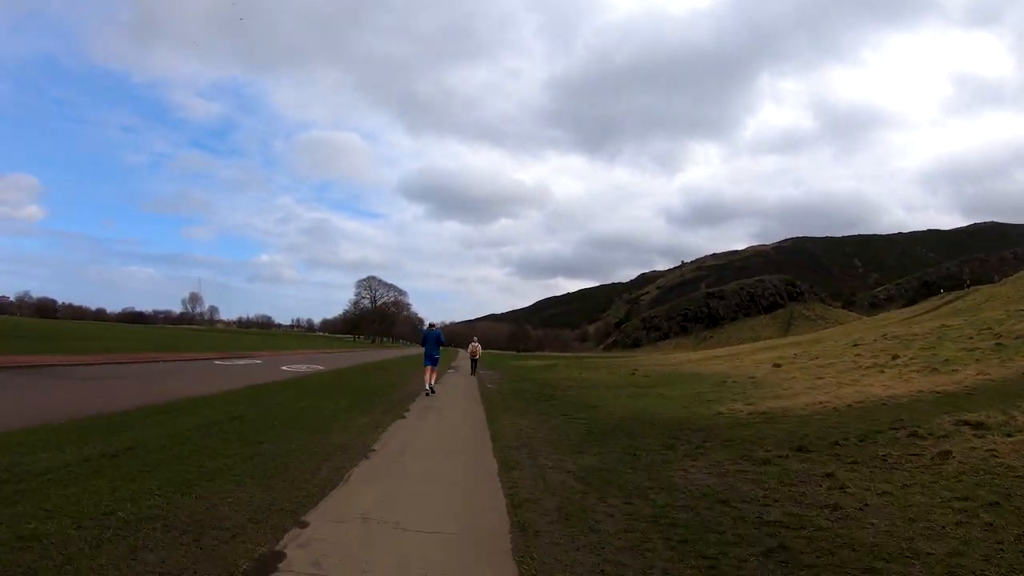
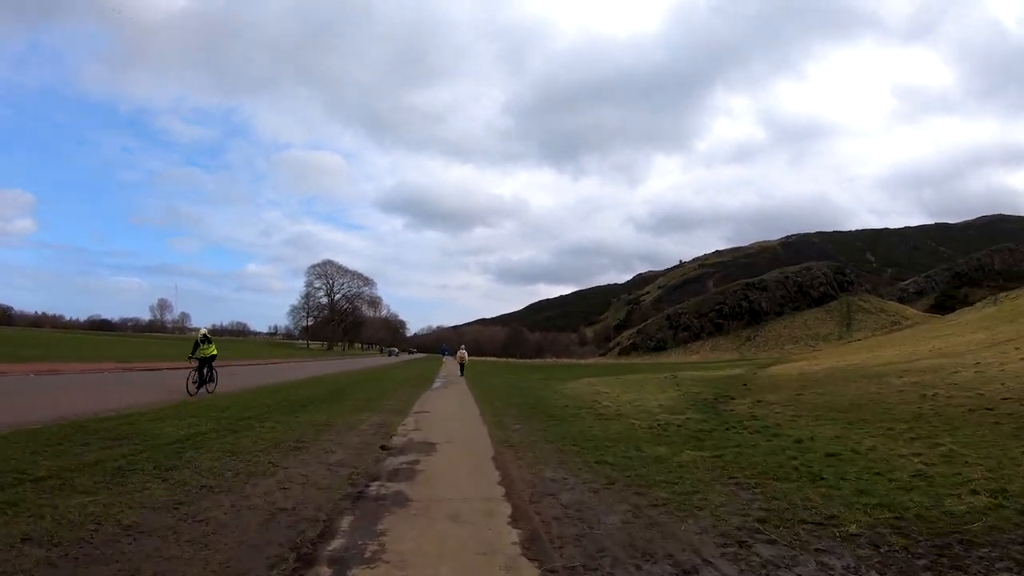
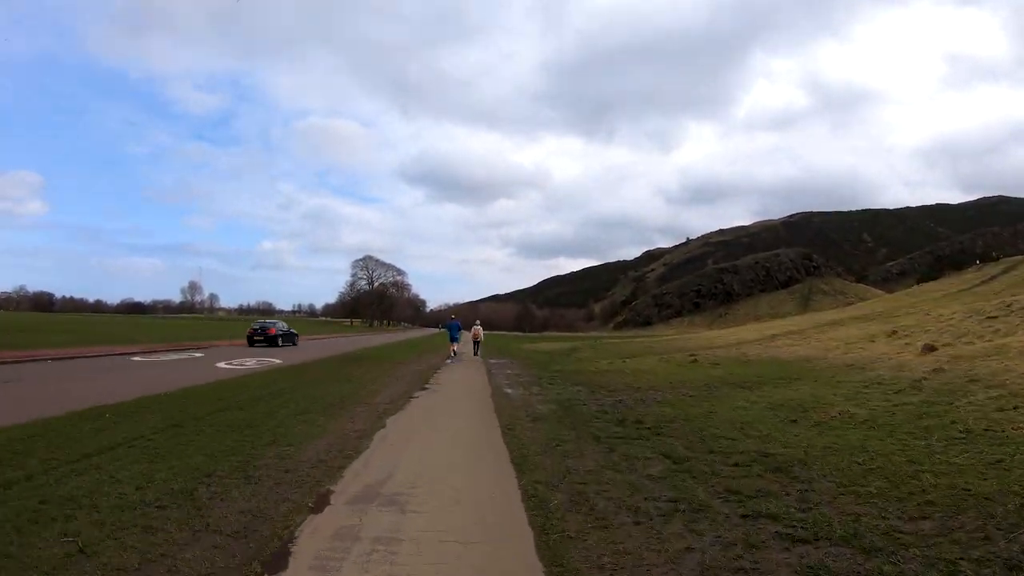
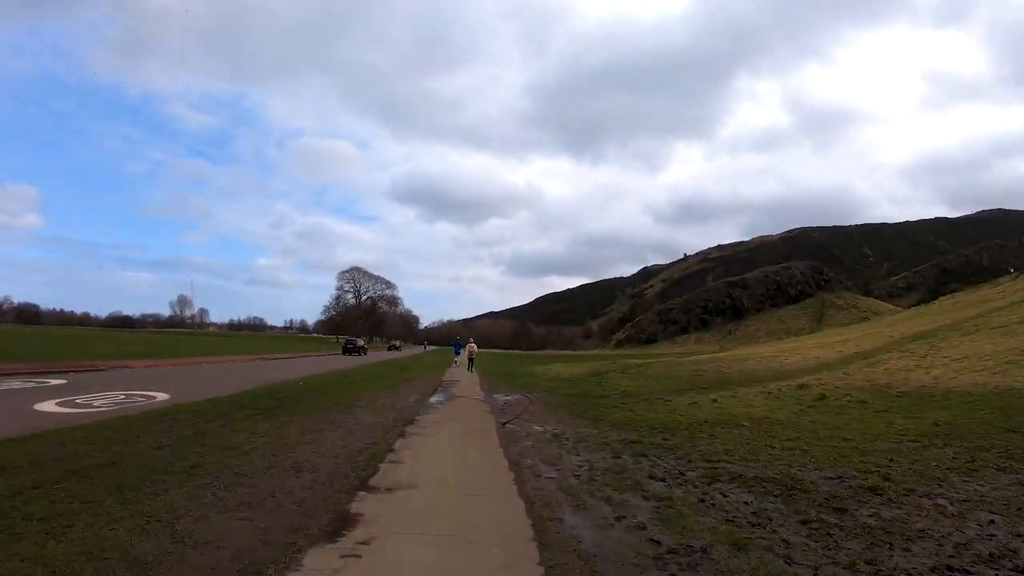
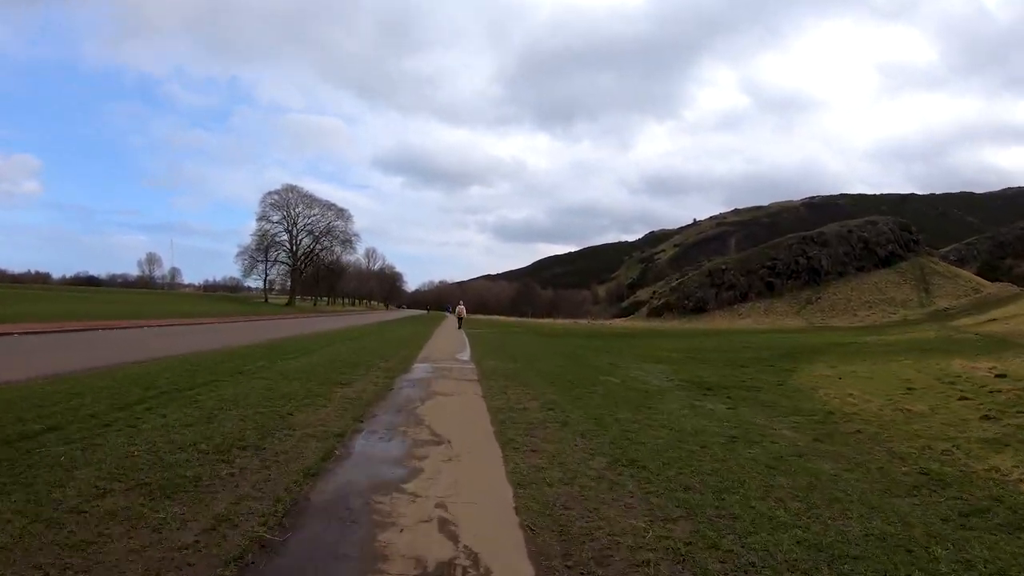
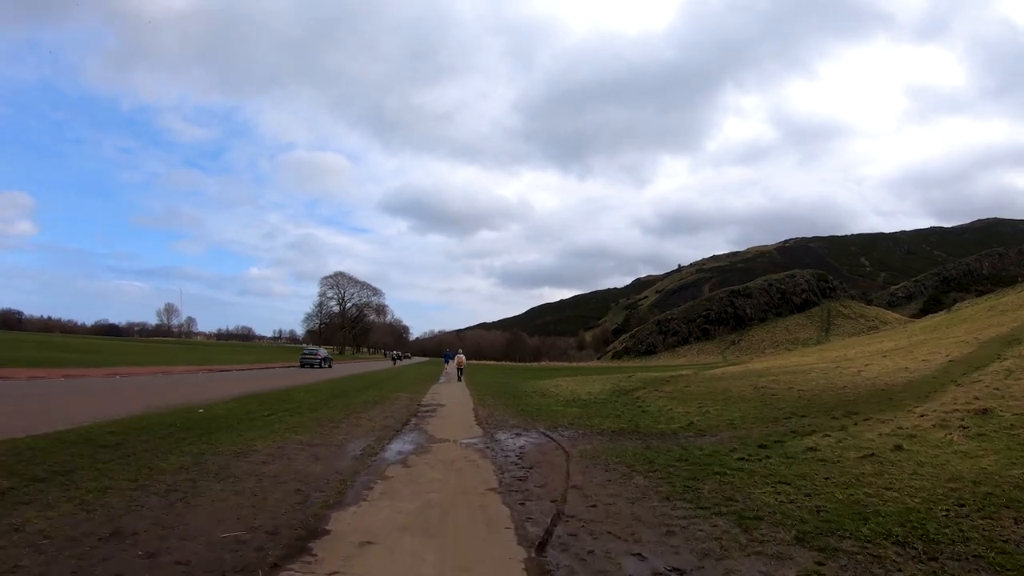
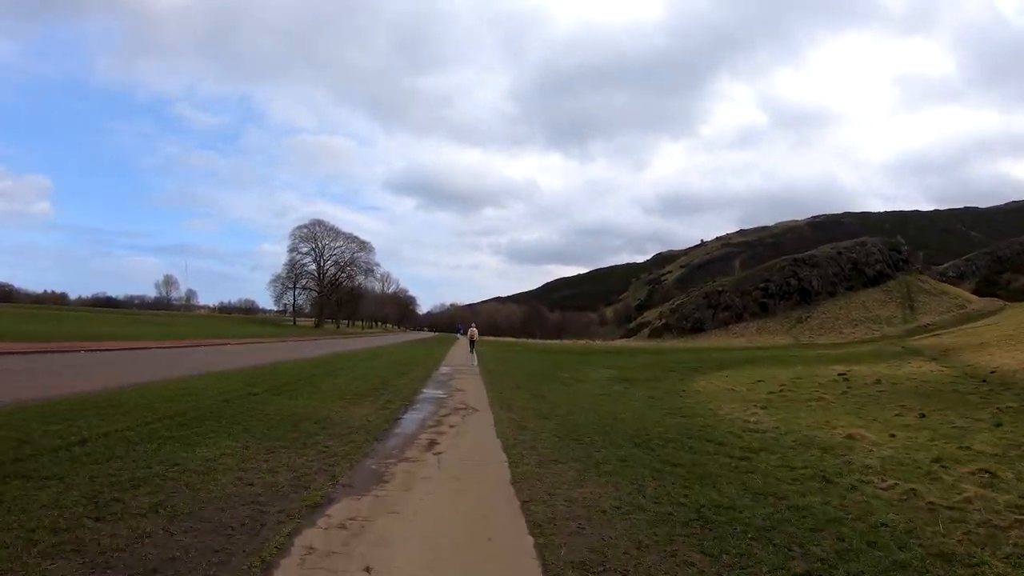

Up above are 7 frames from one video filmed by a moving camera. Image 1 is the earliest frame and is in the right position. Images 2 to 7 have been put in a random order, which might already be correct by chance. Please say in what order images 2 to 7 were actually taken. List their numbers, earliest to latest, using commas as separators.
3, 4, 6, 2, 7, 5
